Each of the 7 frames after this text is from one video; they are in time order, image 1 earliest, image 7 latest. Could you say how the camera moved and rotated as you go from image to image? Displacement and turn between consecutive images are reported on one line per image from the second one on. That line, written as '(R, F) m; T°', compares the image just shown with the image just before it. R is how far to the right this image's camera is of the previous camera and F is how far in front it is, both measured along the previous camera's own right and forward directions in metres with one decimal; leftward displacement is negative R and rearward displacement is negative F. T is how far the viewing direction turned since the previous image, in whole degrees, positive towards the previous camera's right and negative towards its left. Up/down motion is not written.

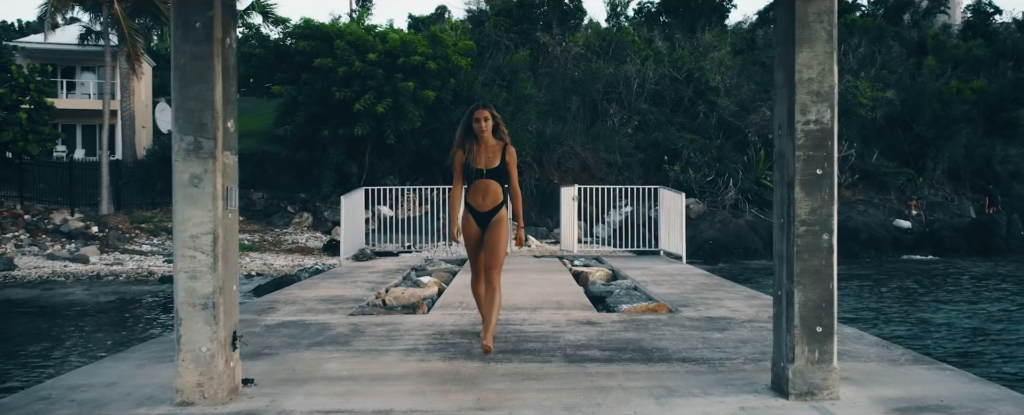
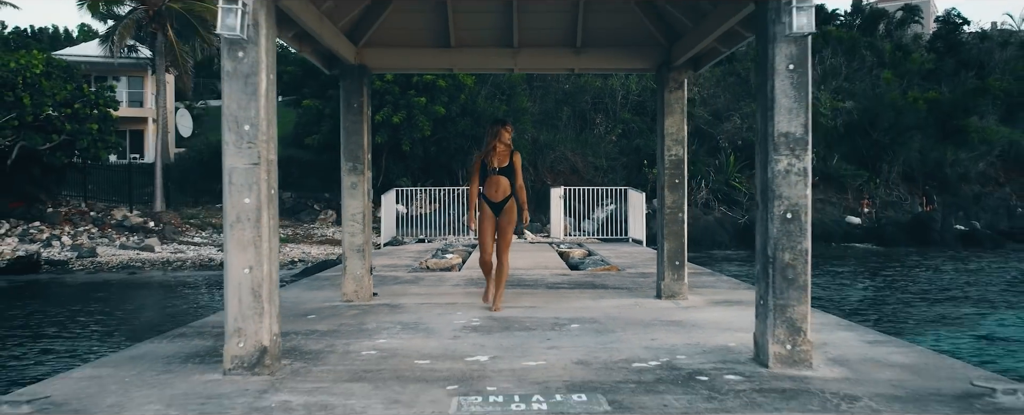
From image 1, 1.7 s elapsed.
(-0.1, -3.7) m; 0°
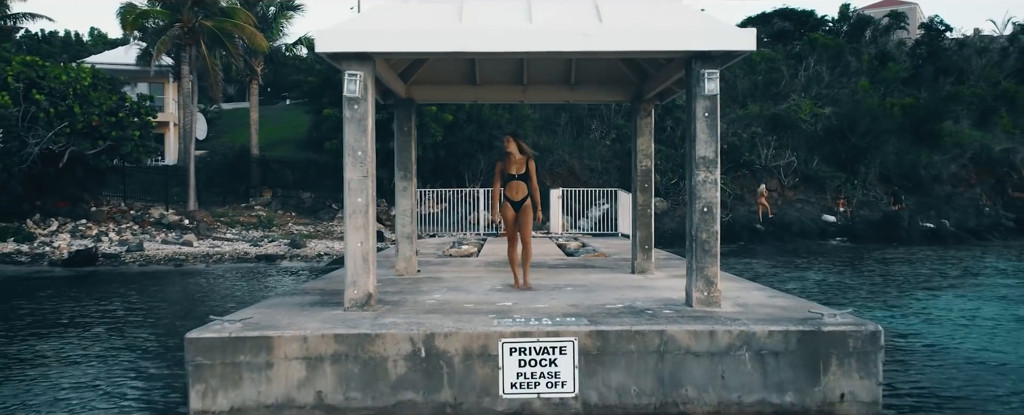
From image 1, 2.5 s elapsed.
(-0.2, -2.6) m; 0°
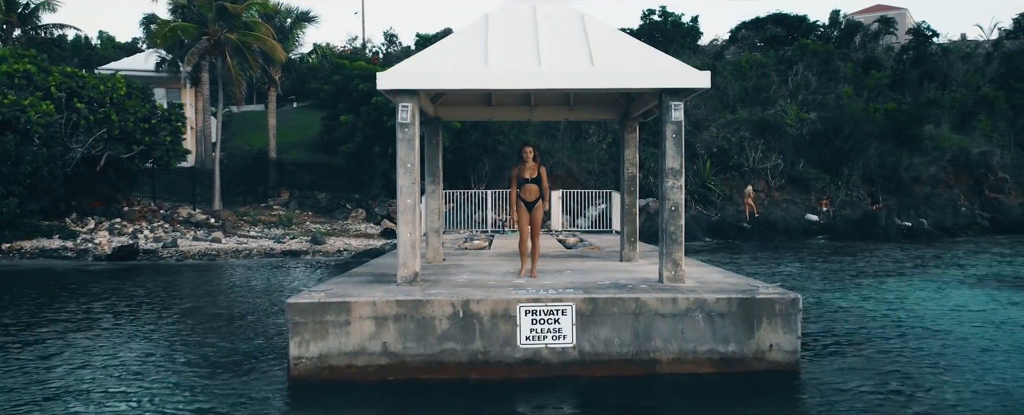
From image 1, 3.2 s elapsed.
(-0.2, -2.2) m; 0°
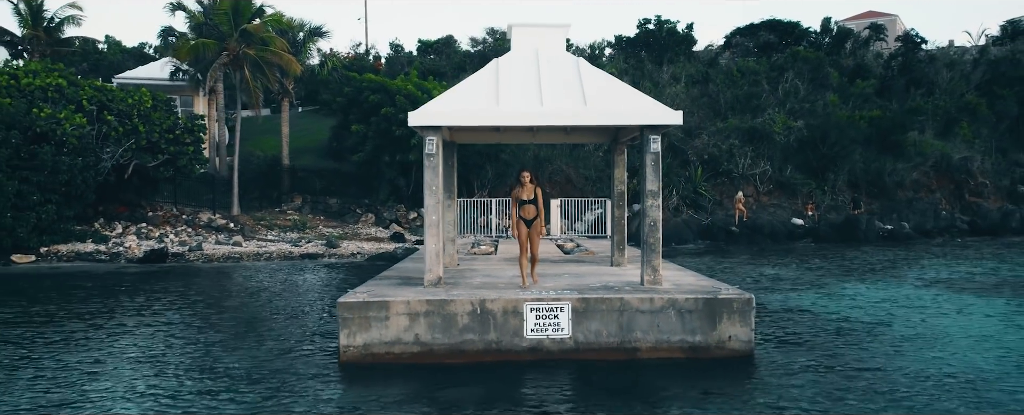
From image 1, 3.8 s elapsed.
(-0.1, -2.0) m; 0°
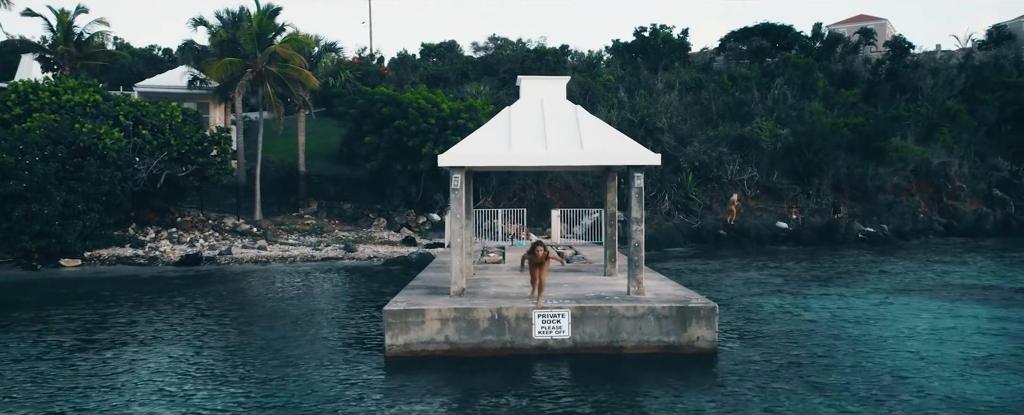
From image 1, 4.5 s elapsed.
(-0.2, -2.5) m; 0°
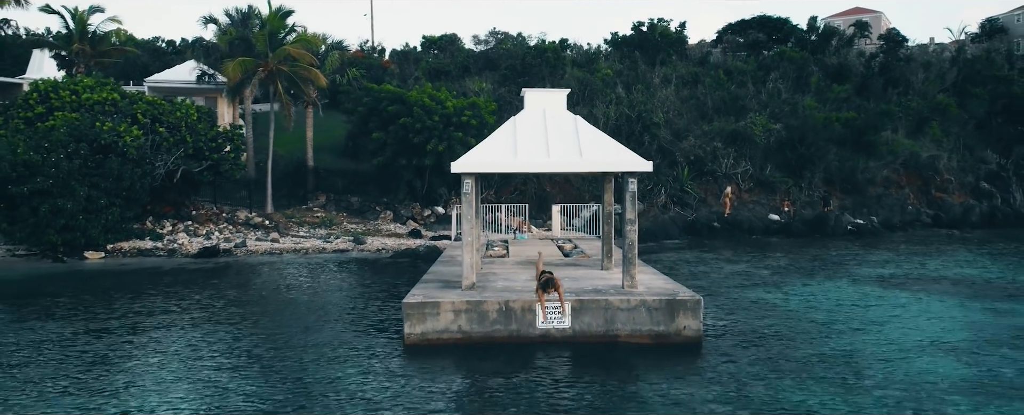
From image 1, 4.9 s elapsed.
(-0.1, -1.5) m; 0°
